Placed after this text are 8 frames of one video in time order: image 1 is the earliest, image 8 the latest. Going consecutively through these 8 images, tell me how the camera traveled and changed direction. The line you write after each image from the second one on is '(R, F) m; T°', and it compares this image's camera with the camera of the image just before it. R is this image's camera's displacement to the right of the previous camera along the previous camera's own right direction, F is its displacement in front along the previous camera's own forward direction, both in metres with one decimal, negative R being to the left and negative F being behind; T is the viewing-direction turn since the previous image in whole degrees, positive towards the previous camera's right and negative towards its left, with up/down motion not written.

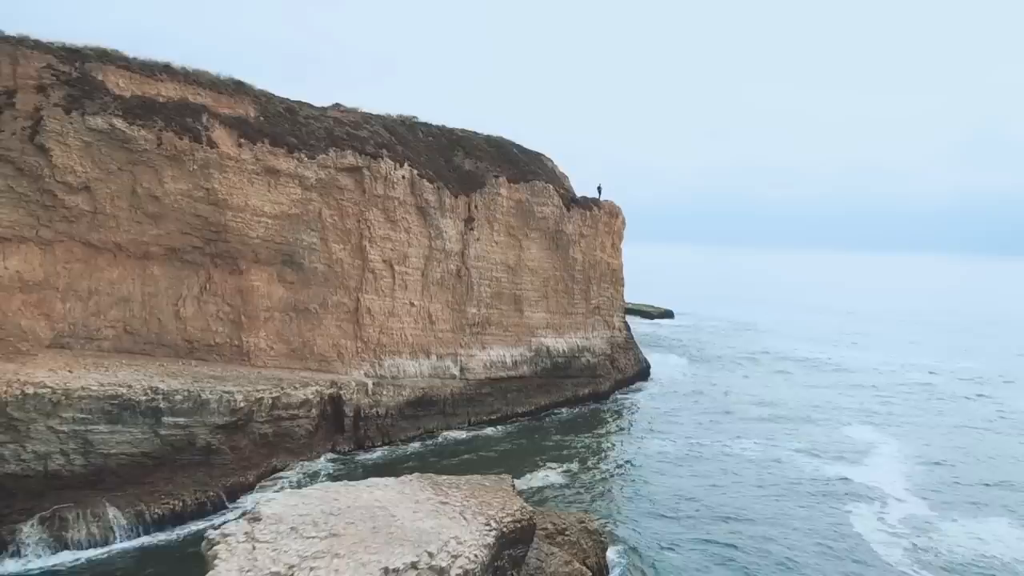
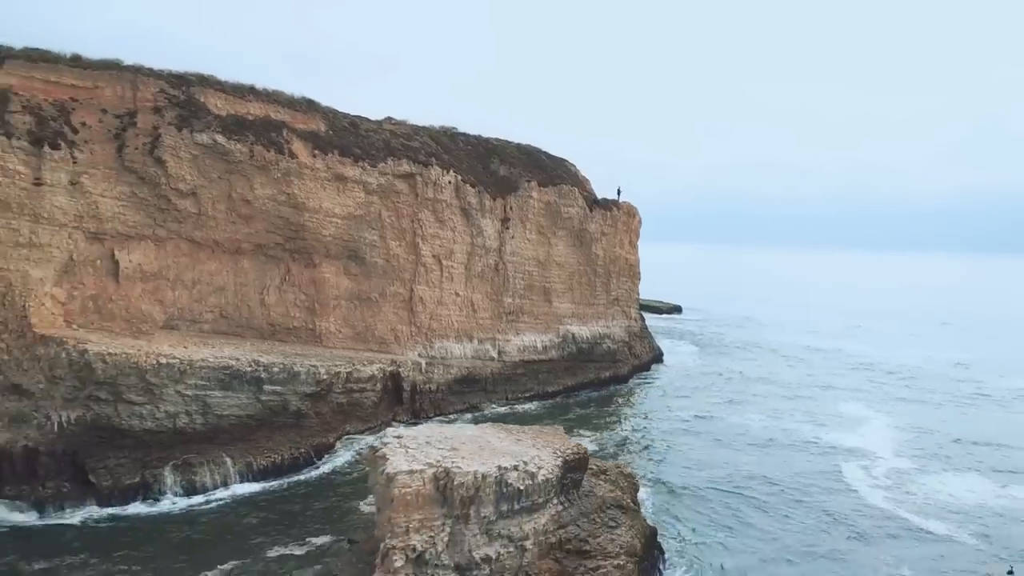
(-0.6, -2.3) m; 0°
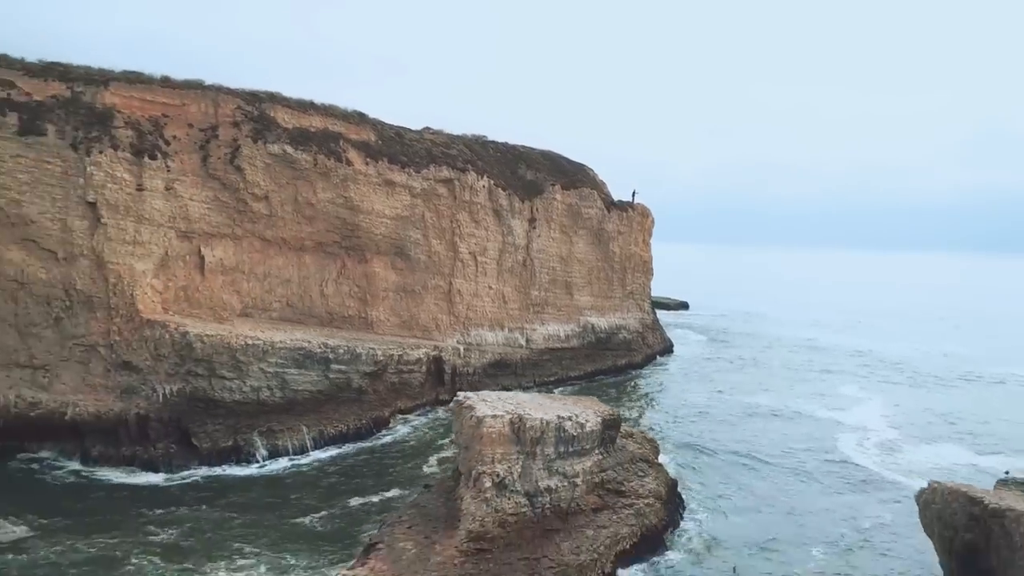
(-0.6, -2.1) m; 0°
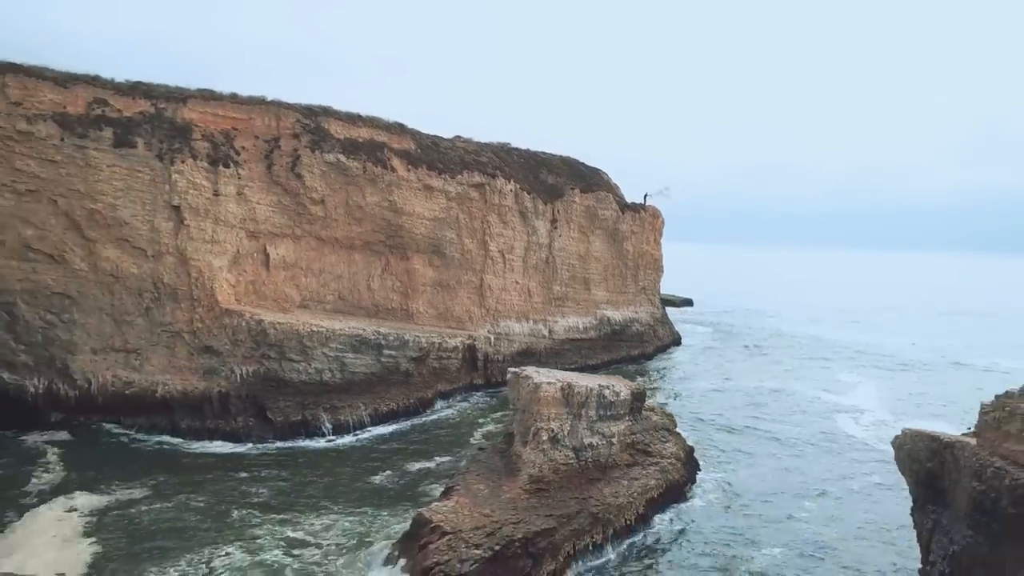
(-0.6, -2.0) m; 0°
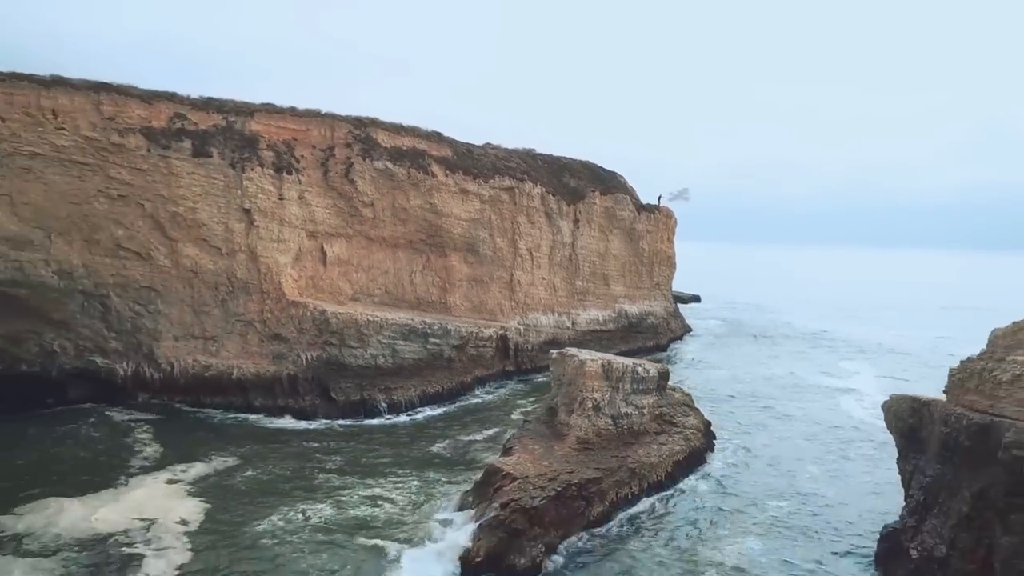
(-0.6, -2.1) m; 0°
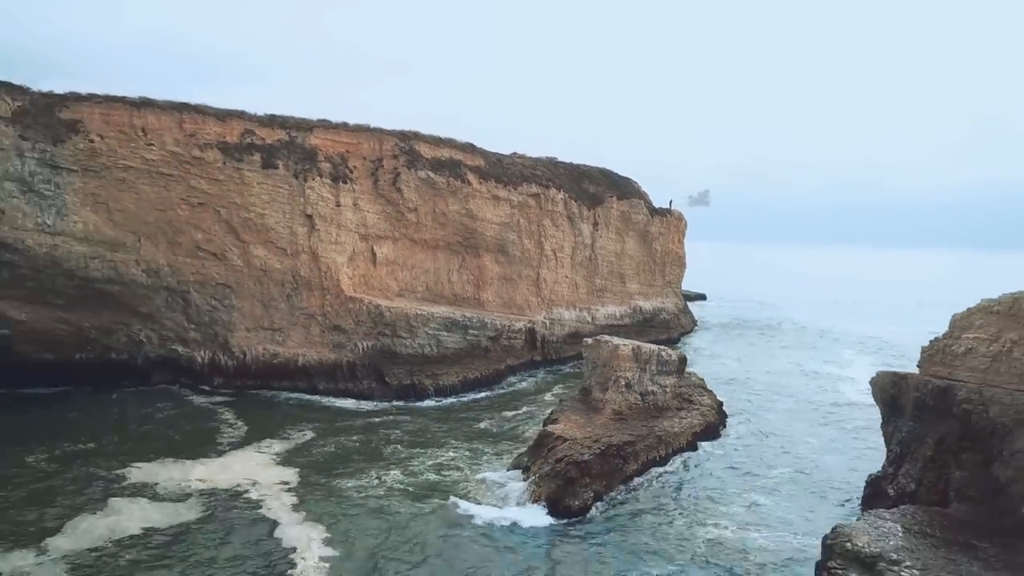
(-0.7, -2.4) m; 0°
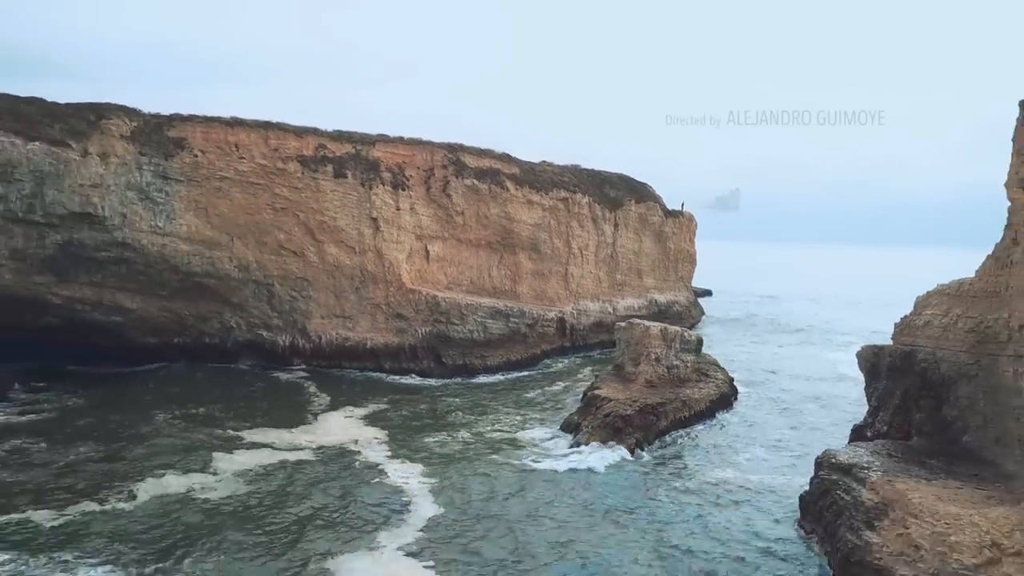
(-0.9, -3.3) m; 0°
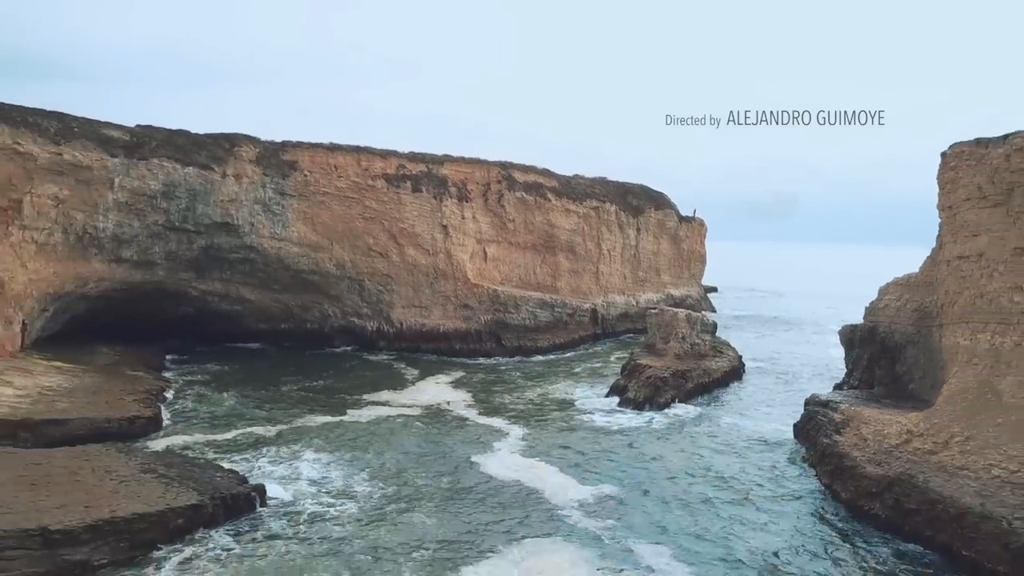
(-1.4, -5.2) m; 0°
